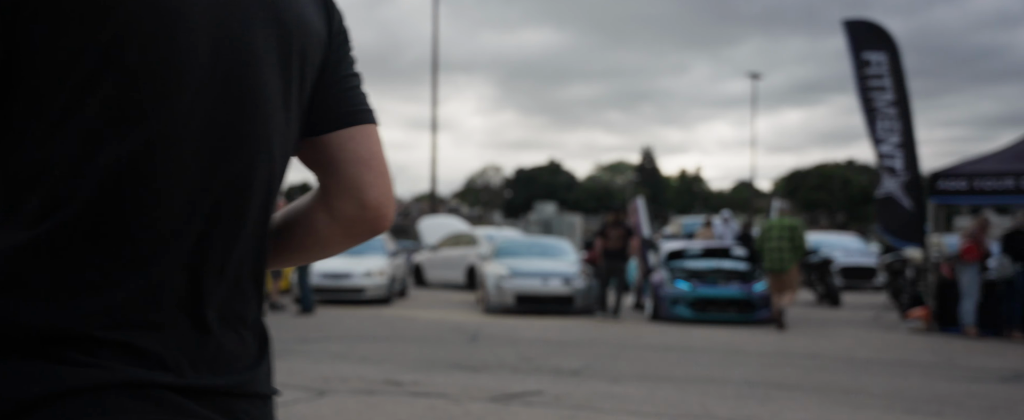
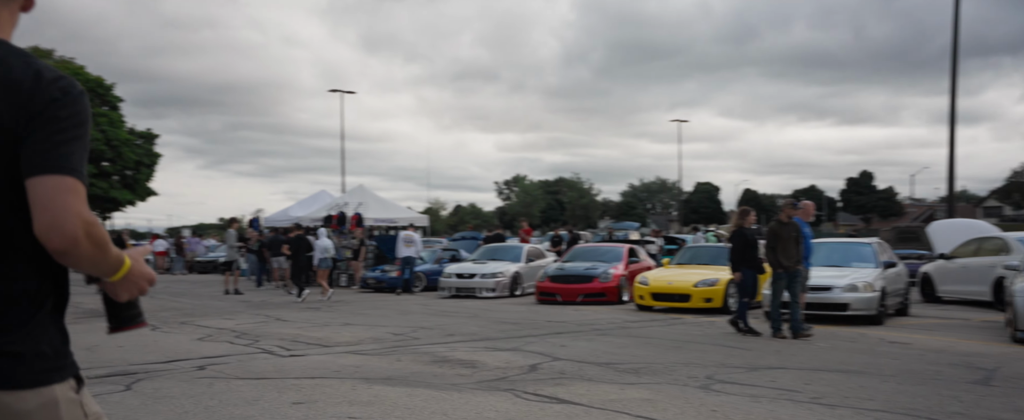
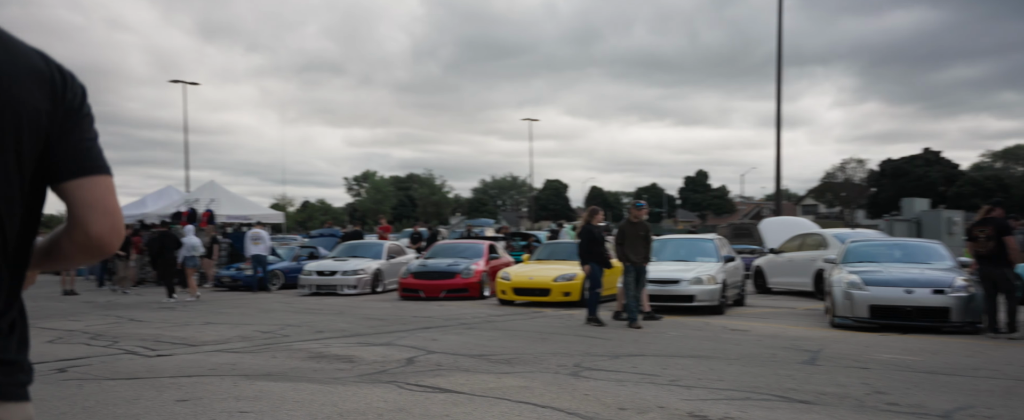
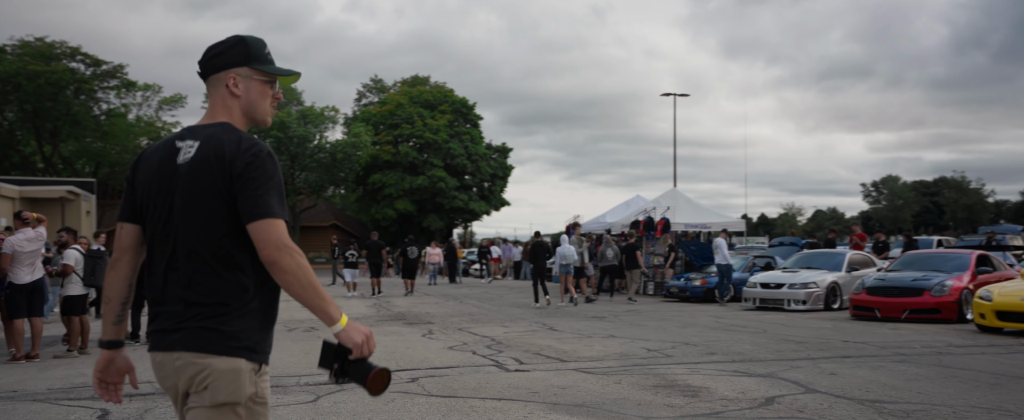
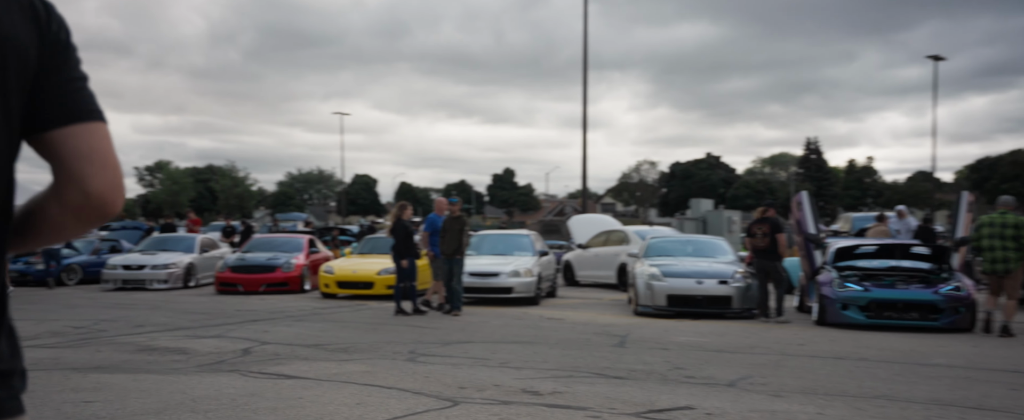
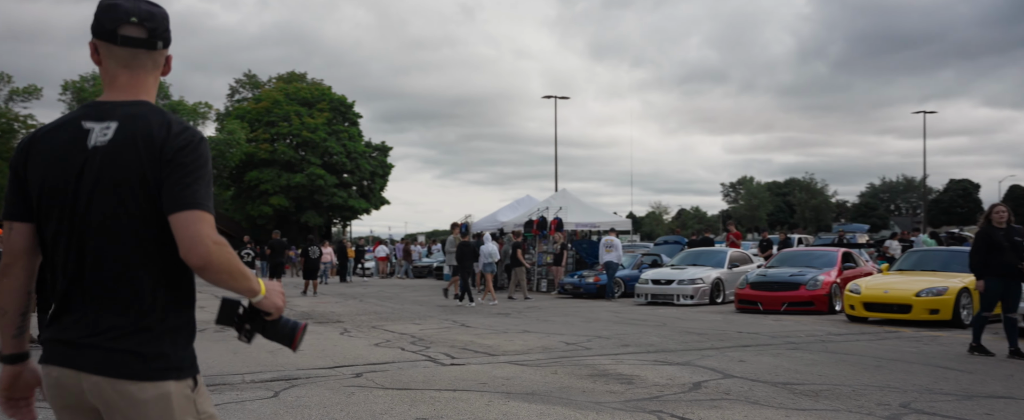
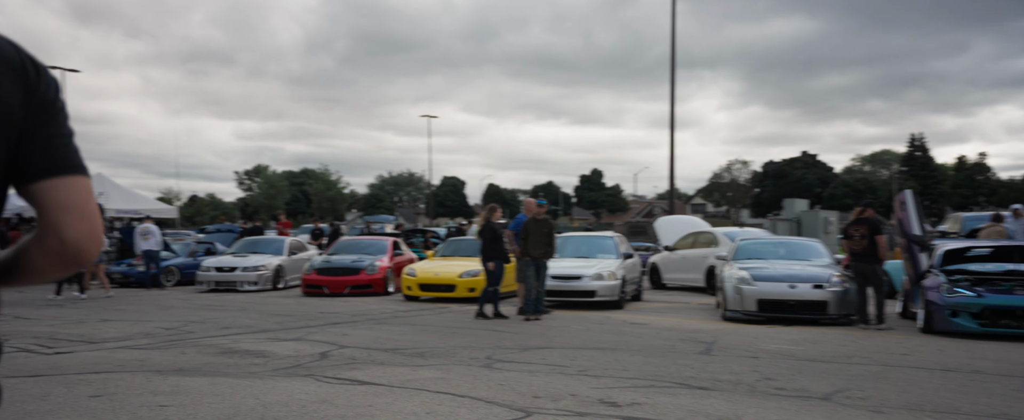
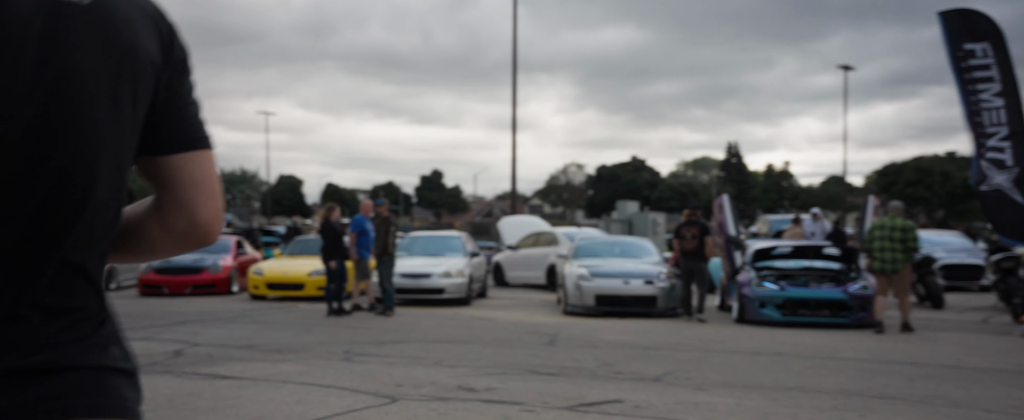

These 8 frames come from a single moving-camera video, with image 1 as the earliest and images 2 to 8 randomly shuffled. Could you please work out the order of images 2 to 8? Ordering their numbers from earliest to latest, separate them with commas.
8, 5, 7, 3, 2, 6, 4
